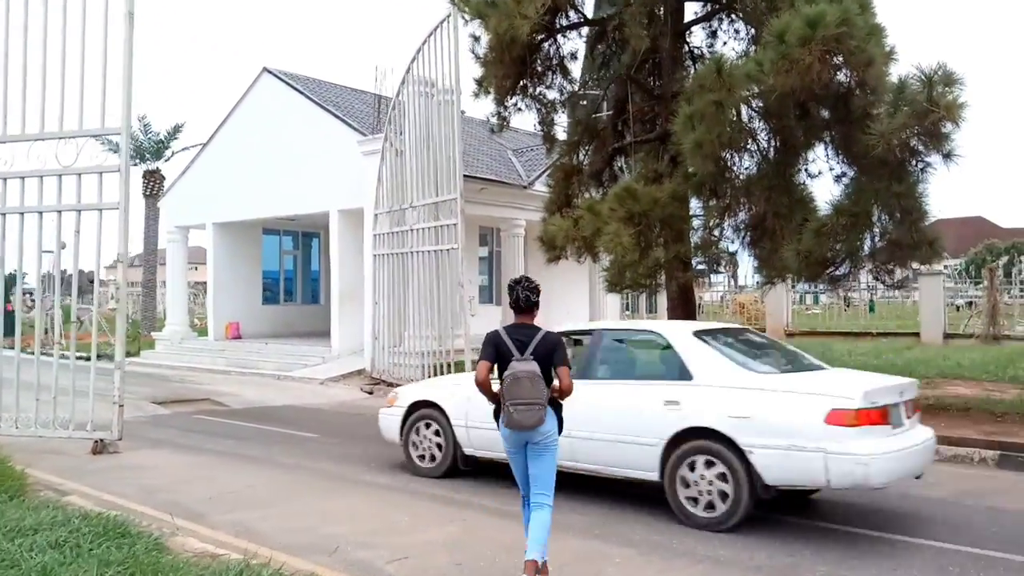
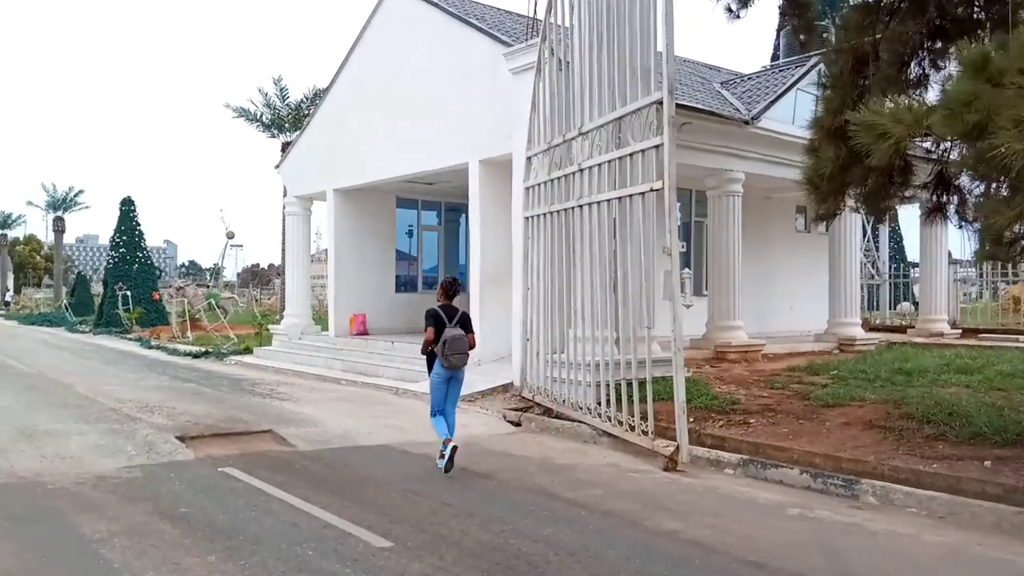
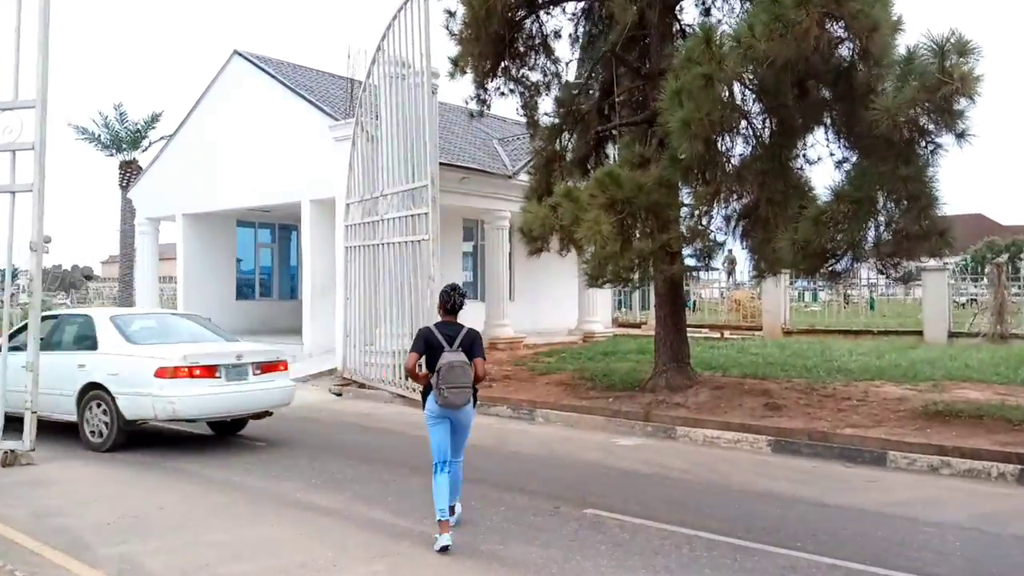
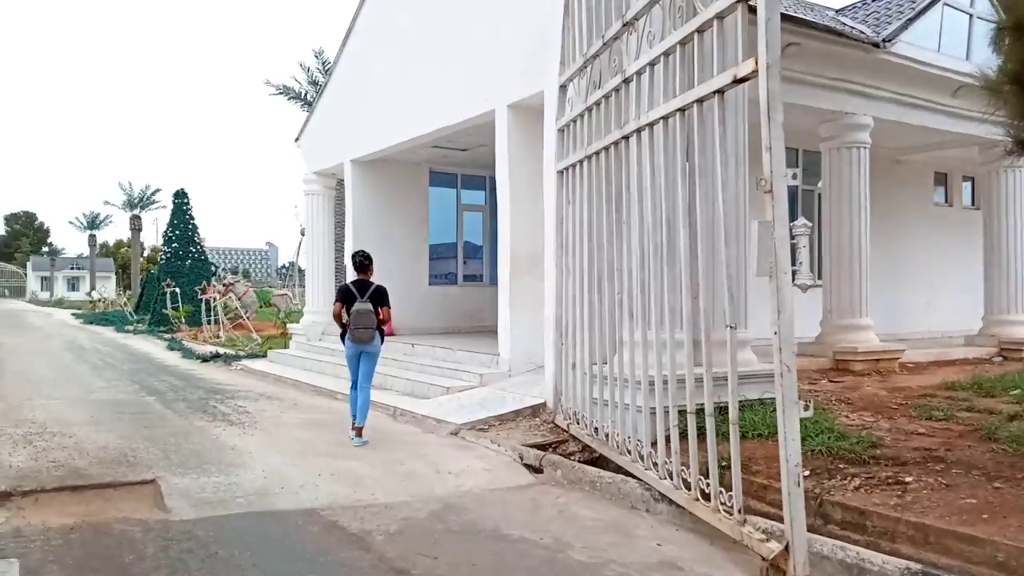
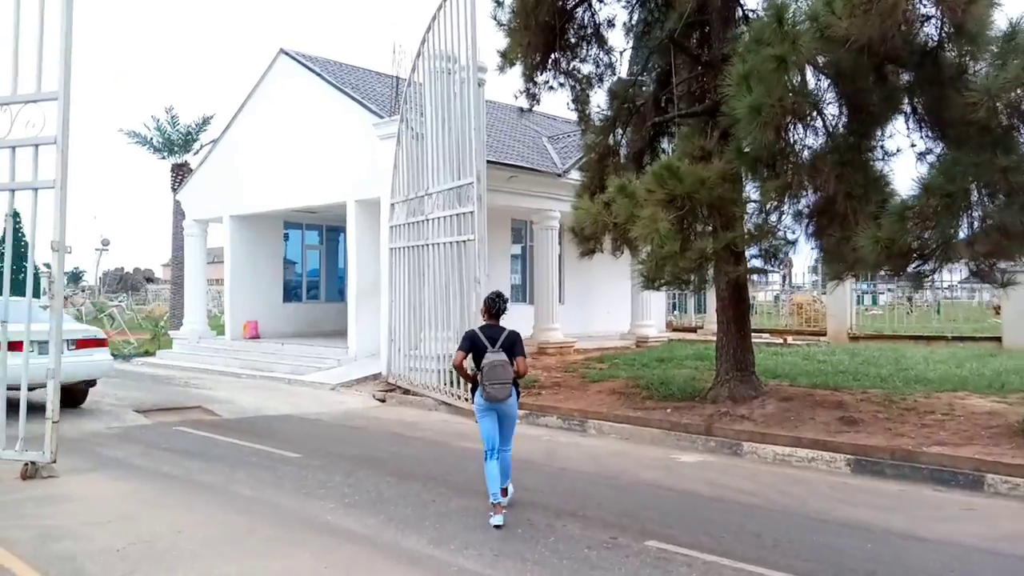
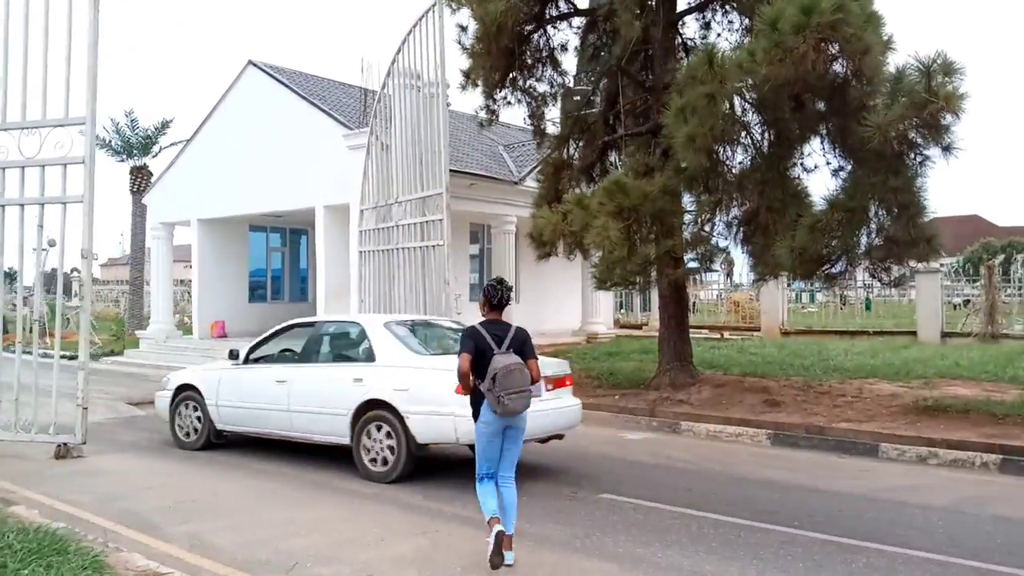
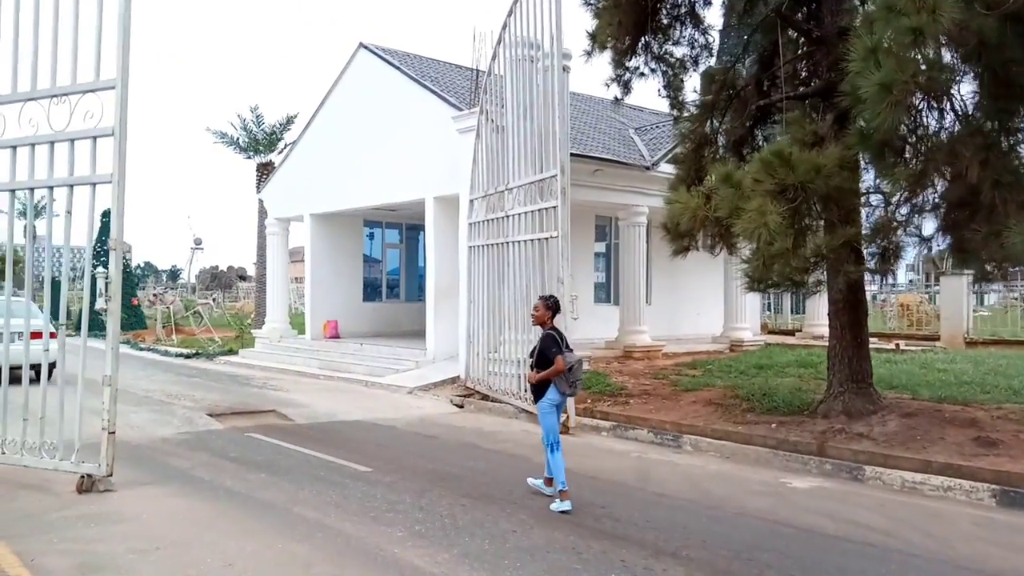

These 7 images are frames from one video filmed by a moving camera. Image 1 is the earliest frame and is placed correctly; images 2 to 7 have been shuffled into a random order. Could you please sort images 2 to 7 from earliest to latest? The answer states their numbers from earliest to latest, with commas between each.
6, 3, 5, 7, 2, 4
